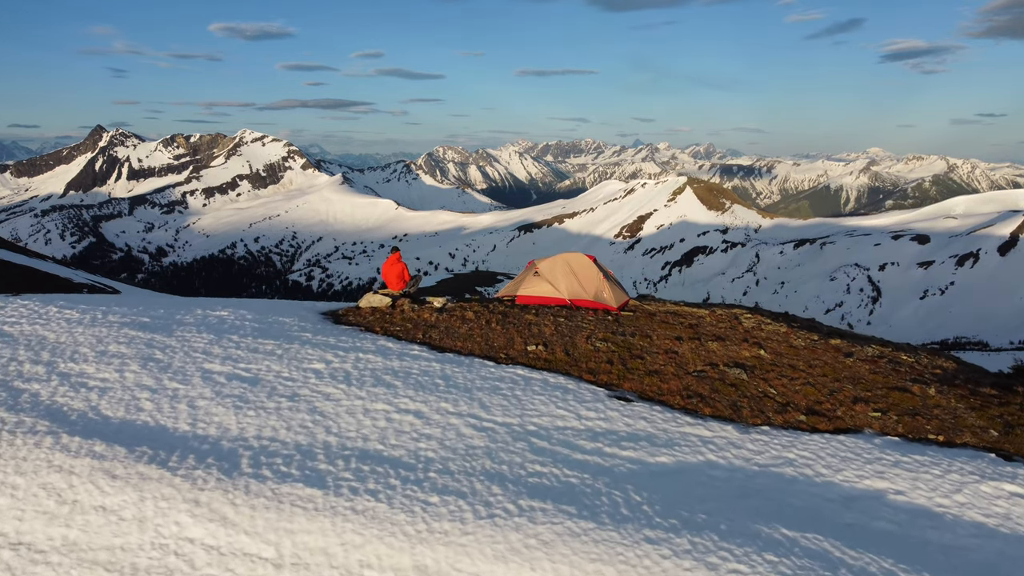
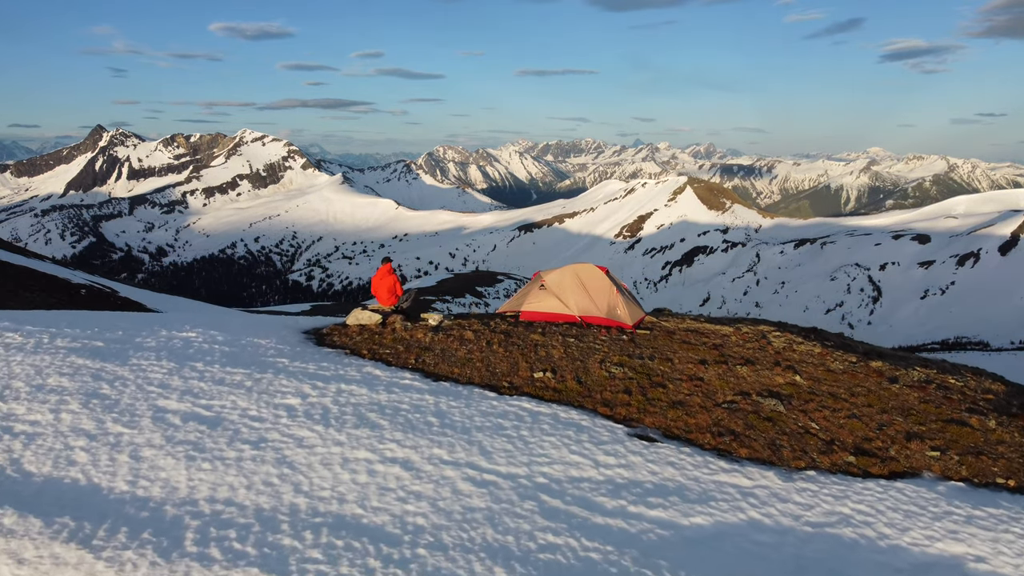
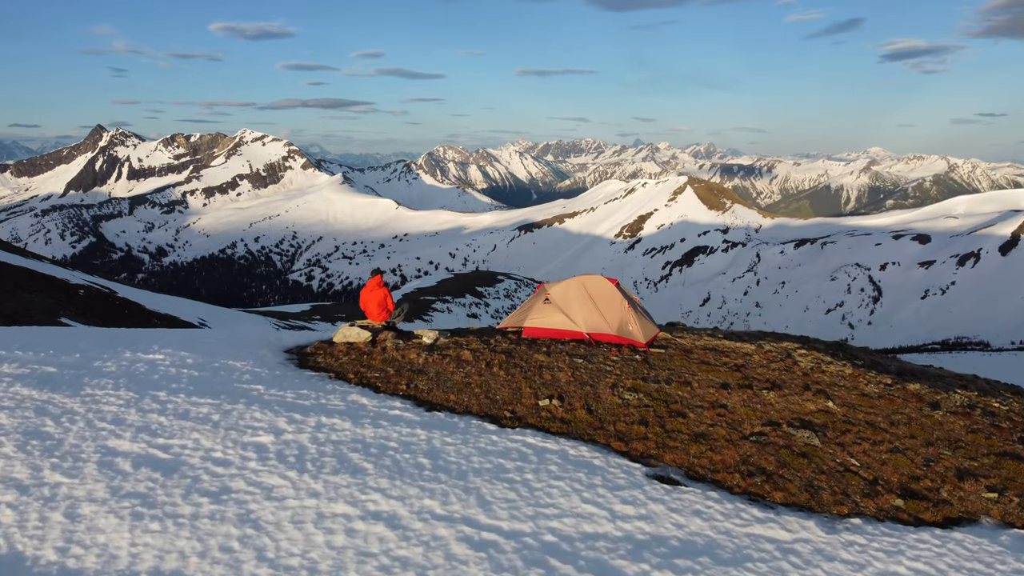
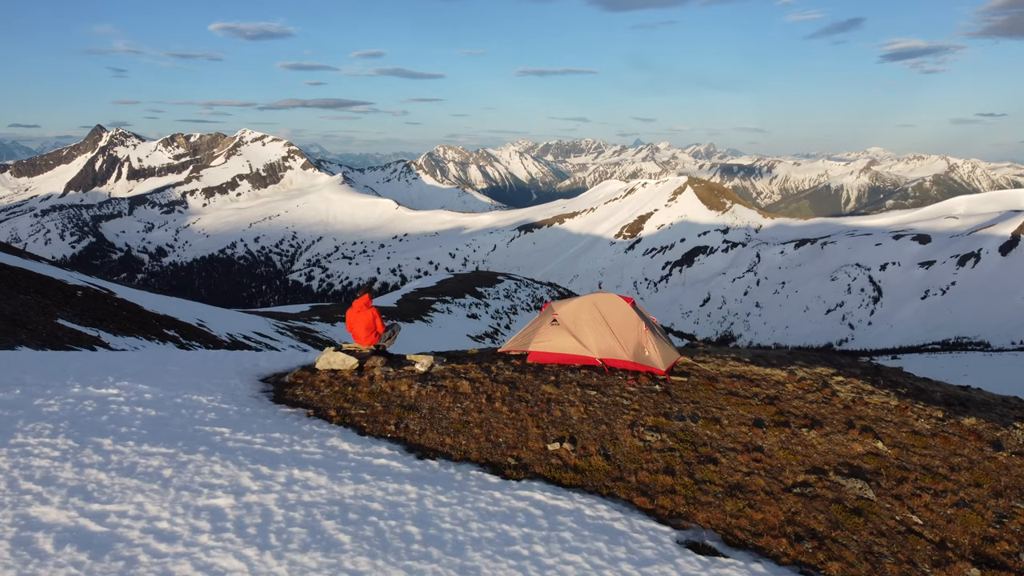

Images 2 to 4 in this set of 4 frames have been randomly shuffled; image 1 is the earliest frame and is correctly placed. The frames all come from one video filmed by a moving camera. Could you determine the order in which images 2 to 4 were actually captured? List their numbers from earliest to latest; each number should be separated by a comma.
2, 3, 4
